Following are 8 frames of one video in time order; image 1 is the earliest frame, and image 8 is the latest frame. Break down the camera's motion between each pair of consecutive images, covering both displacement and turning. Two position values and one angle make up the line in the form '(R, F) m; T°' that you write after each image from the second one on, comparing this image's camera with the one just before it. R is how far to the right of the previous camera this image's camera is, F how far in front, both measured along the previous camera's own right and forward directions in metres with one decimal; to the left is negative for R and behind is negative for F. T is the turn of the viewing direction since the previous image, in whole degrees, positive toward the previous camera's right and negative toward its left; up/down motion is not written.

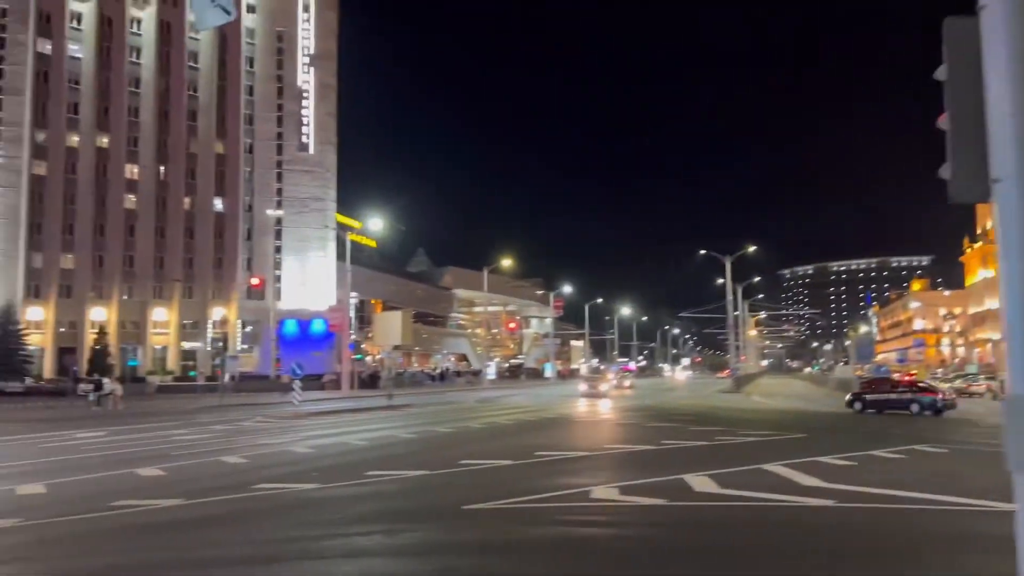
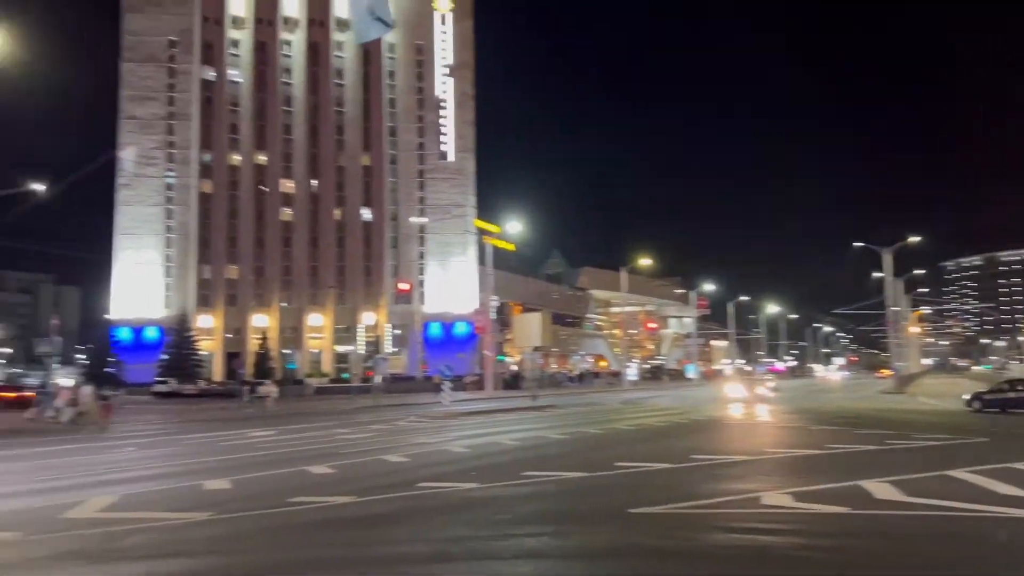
(-0.4, +0.2) m; -10°
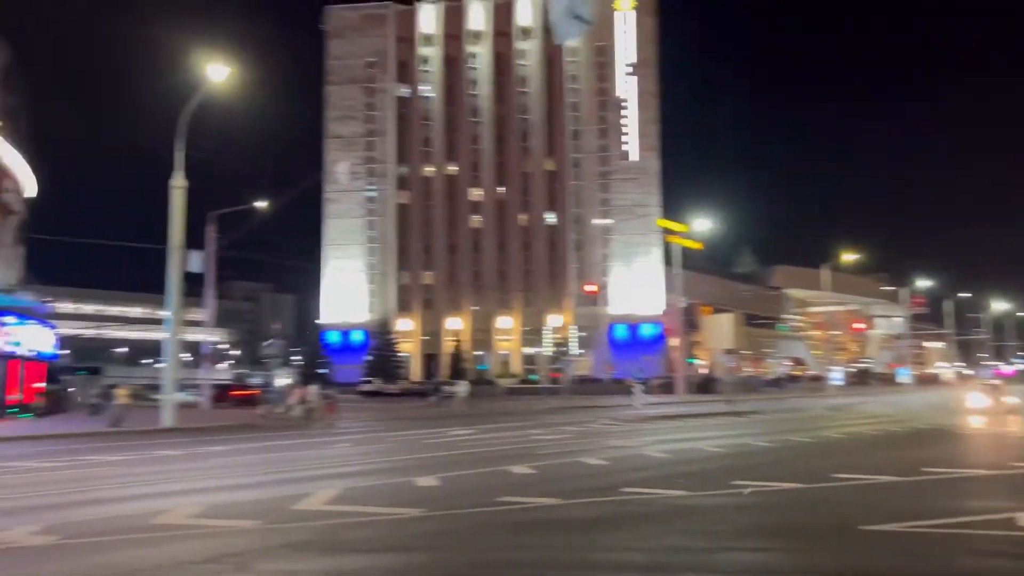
(-0.4, +0.2) m; -13°
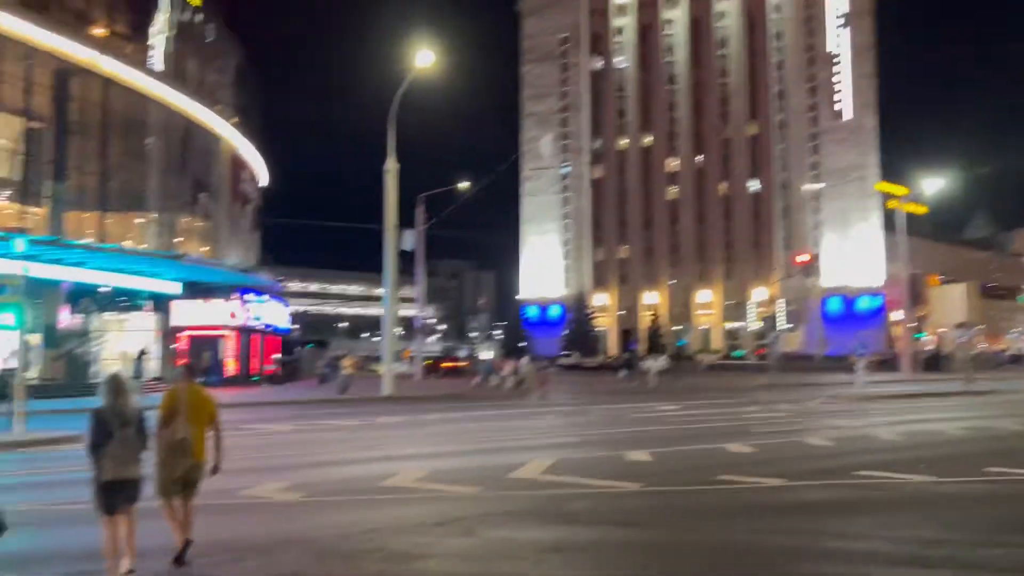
(-0.3, +0.3) m; -14°
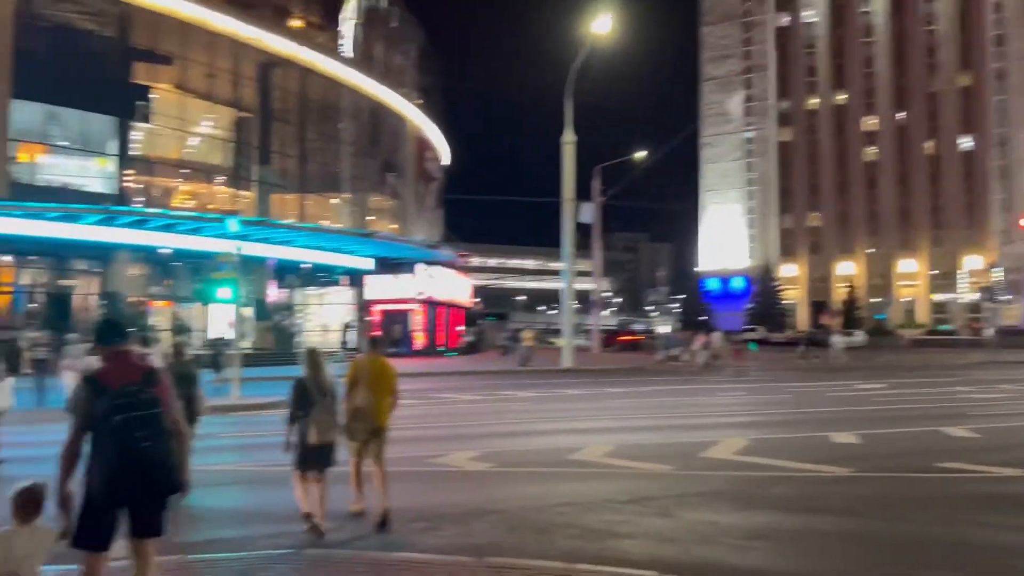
(-0.2, +0.3) m; -12°
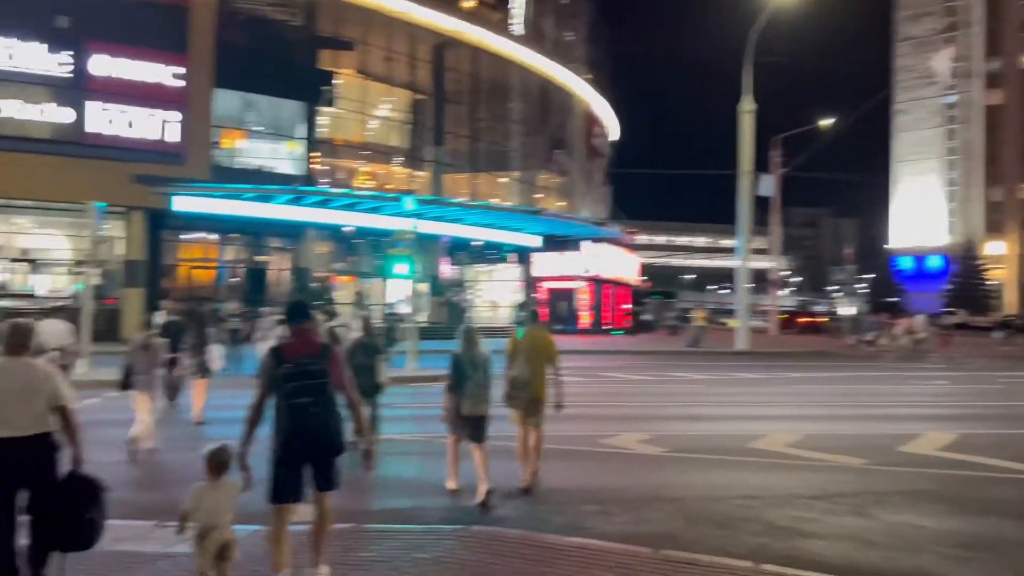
(-0.1, +0.3) m; -12°
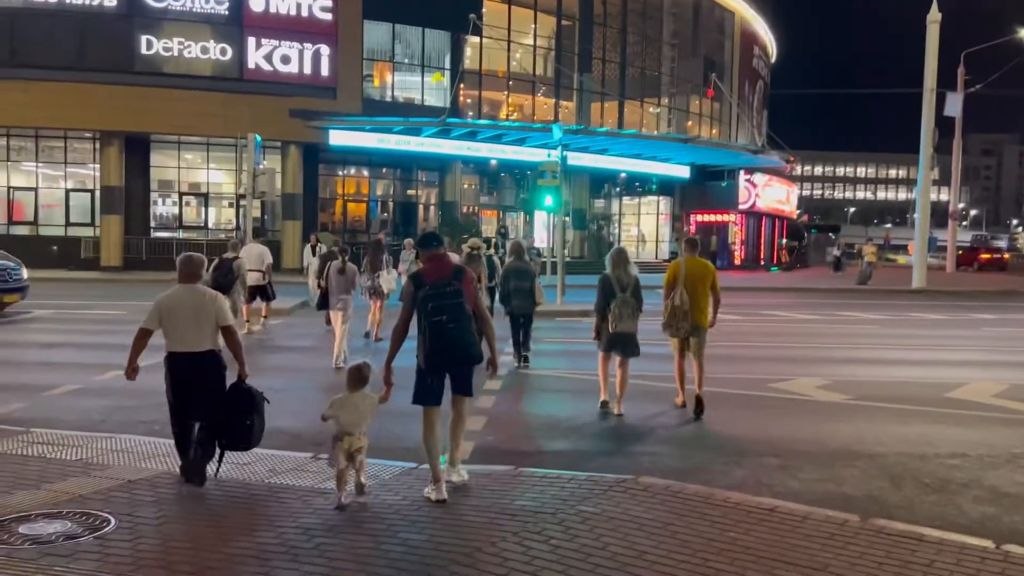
(-0.2, +0.7) m; -10°
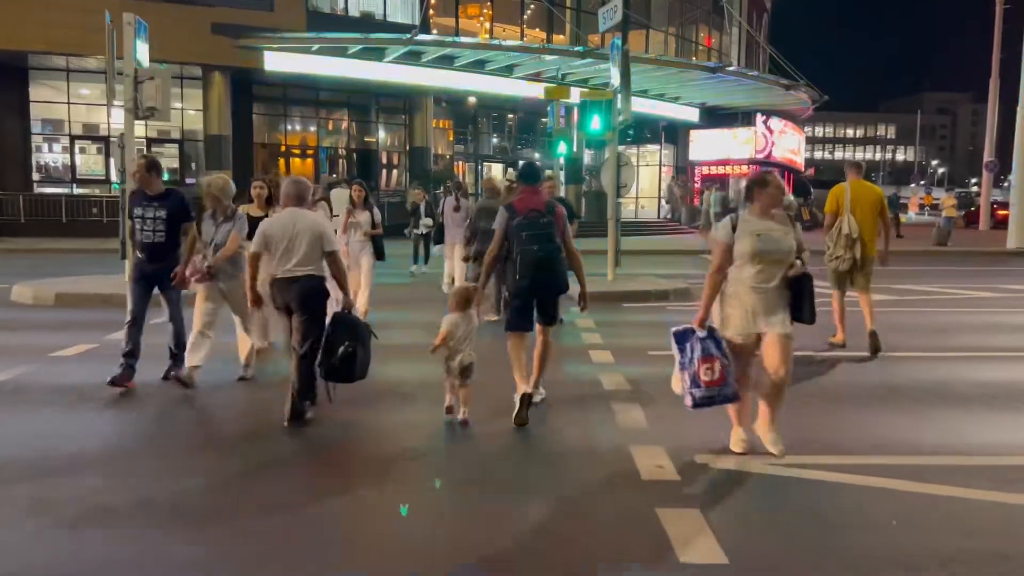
(-1.2, +6.4) m; +3°
